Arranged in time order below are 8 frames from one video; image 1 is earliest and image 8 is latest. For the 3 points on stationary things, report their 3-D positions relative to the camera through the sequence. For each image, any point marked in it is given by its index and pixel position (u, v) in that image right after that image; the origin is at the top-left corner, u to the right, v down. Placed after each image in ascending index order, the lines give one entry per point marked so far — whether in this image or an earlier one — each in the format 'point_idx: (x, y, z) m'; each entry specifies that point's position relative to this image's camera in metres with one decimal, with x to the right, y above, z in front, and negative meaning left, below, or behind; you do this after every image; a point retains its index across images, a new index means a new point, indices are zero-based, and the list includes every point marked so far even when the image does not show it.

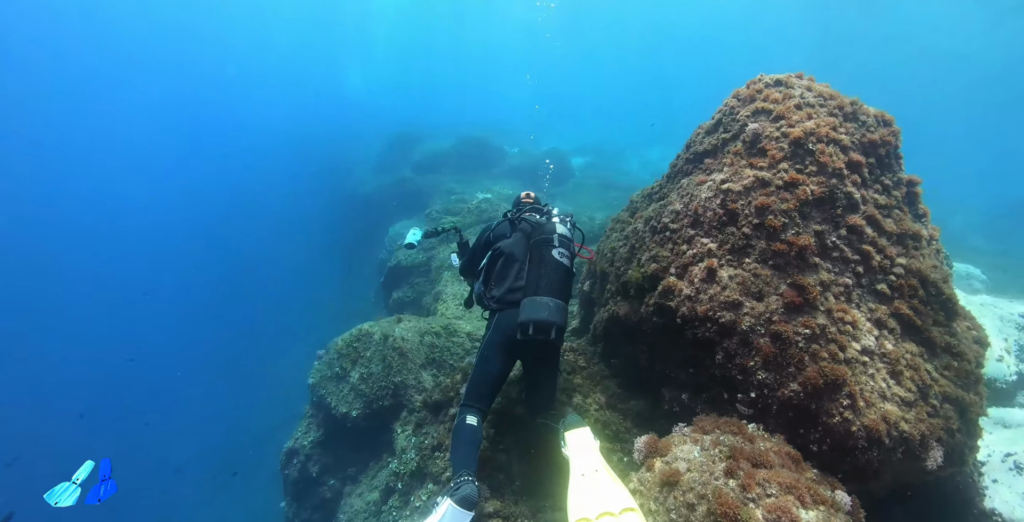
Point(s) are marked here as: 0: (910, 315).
0: (+2.8, -0.4, +3.2) m
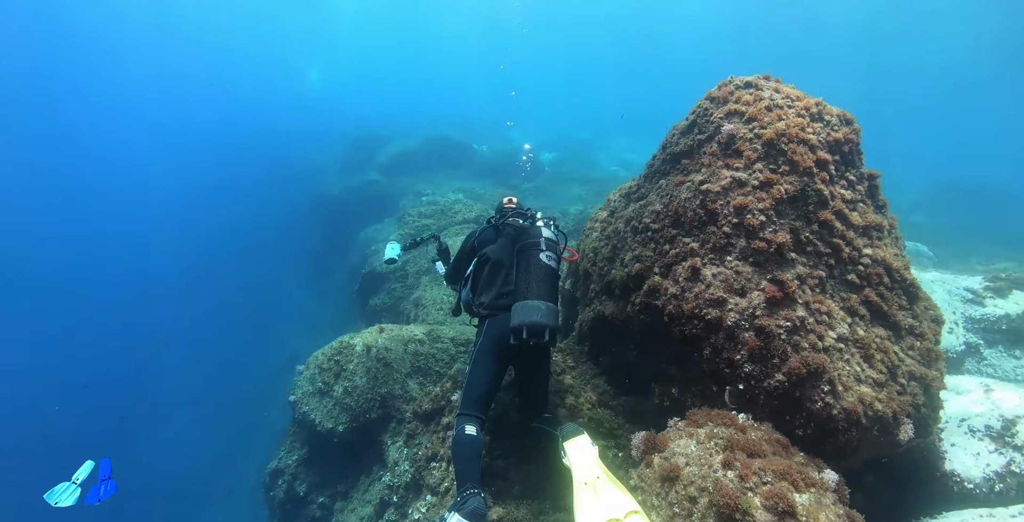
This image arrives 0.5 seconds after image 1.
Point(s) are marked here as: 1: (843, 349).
0: (+2.8, -0.3, +3.4) m
1: (+2.3, -0.6, +3.2) m
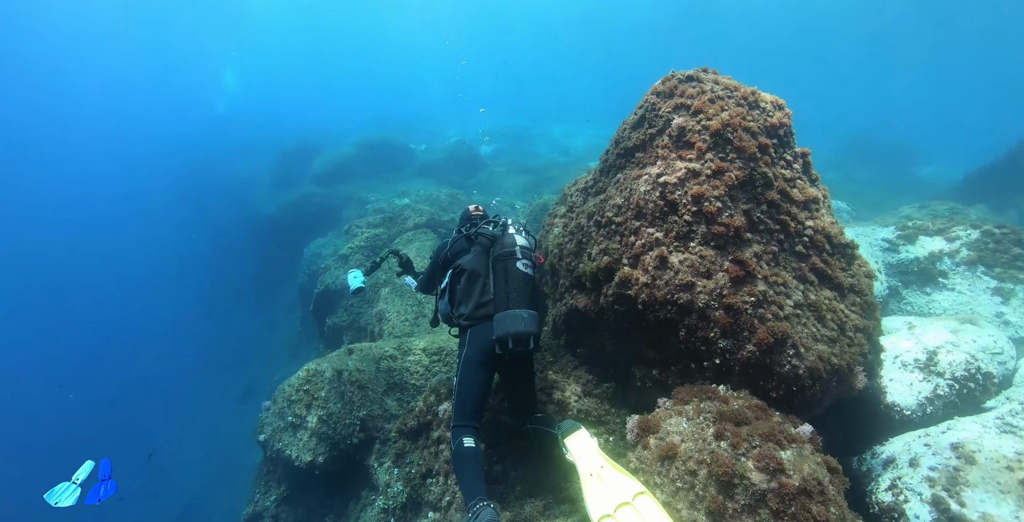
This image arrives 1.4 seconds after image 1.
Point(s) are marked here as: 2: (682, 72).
0: (+2.6, -0.1, +3.8) m
1: (+2.3, -0.4, +3.6) m
2: (+1.7, +1.8, +4.4) m
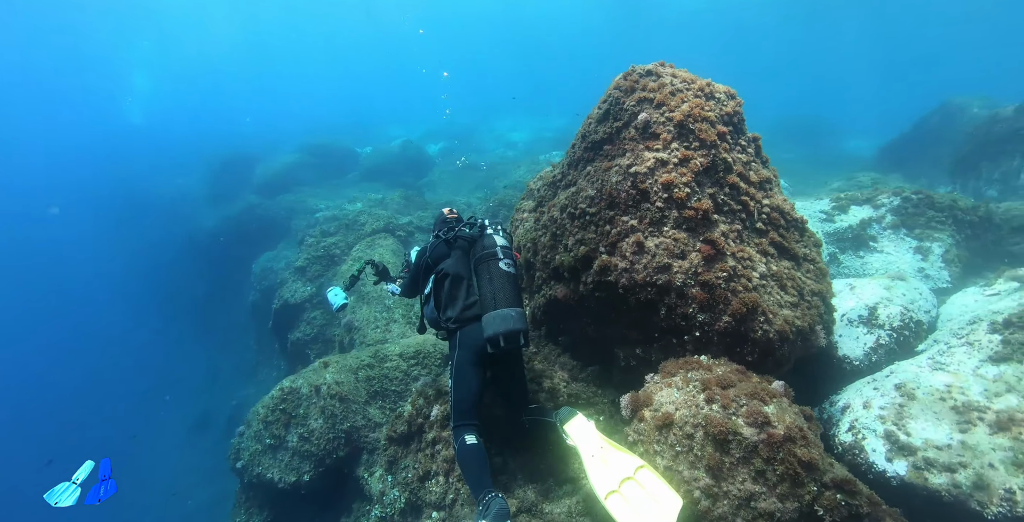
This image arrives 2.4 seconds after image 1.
0: (+2.5, +0.2, +4.2) m
1: (+2.2, -0.2, +3.9) m
2: (+1.3, +2.0, +4.7) m
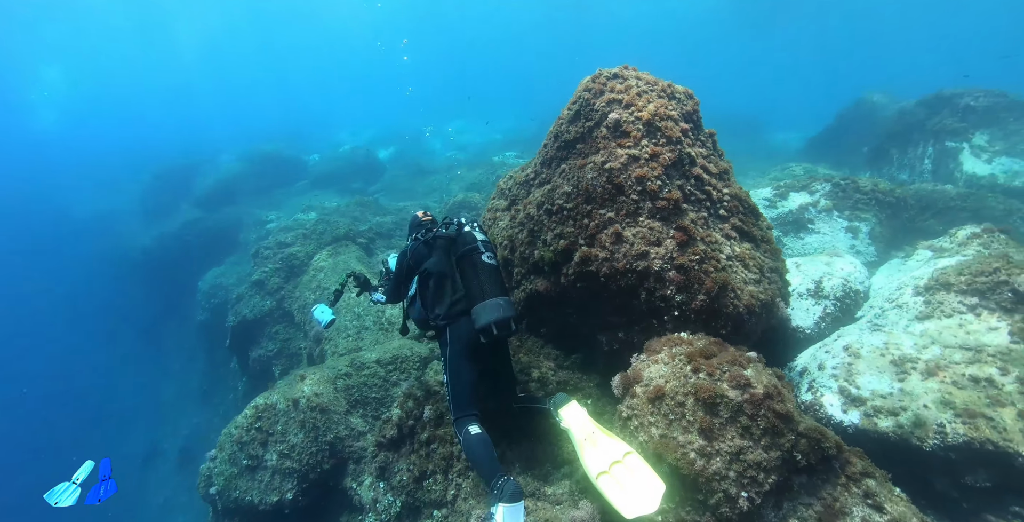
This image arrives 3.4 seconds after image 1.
0: (+2.3, +0.4, +4.7) m
1: (+2.1, 0.0, +4.3) m
2: (+1.0, +2.1, +5.0) m
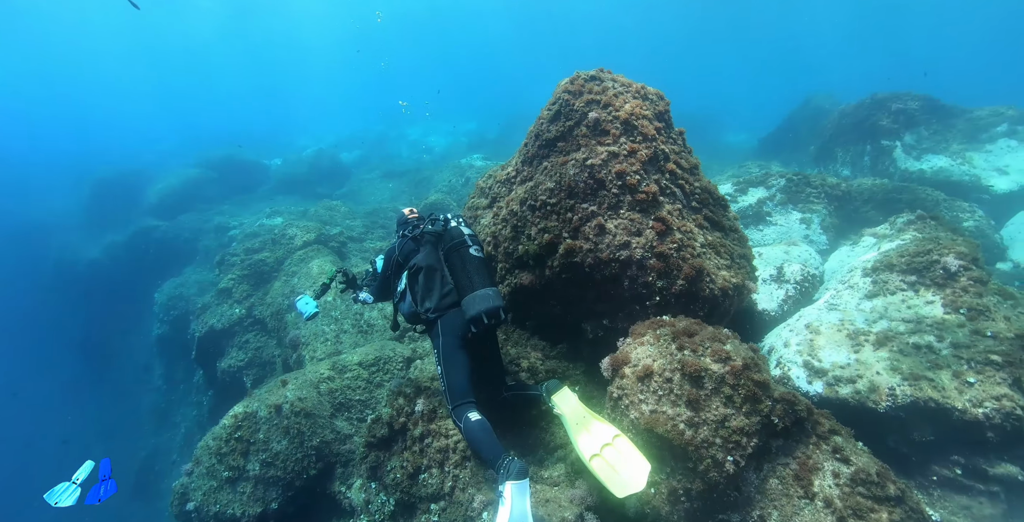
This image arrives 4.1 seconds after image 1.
0: (+2.2, +0.5, +5.0) m
1: (+2.0, +0.1, +4.7) m
2: (+0.8, +2.2, +5.3) m
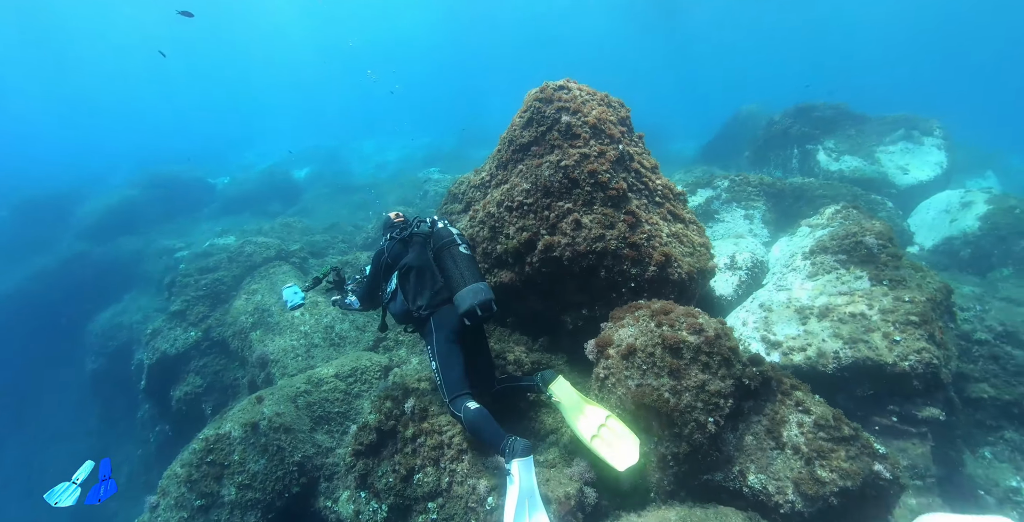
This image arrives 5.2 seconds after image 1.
0: (+2.0, +0.6, +5.6) m
1: (+1.8, +0.2, +5.2) m
2: (+0.5, +2.2, +5.7) m
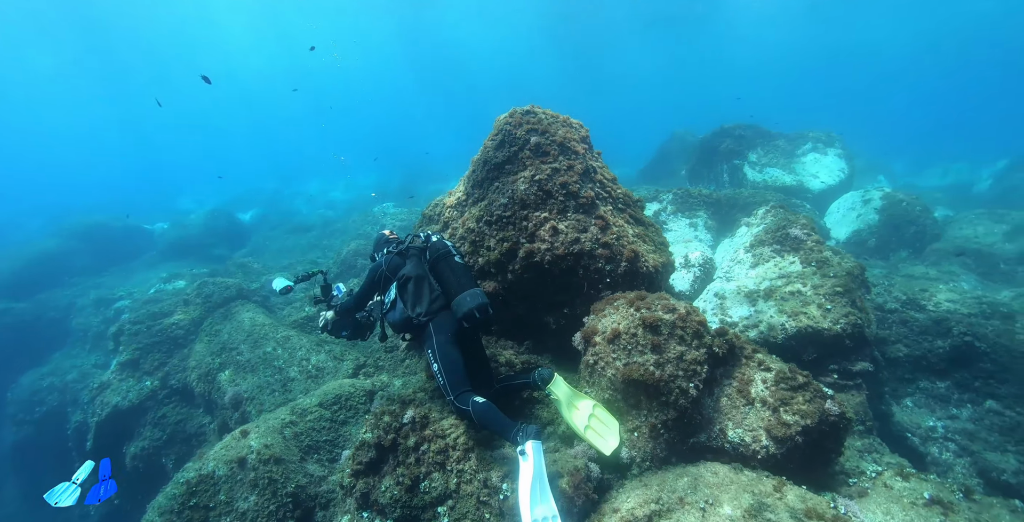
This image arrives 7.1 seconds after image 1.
0: (+1.7, +0.6, +6.3) m
1: (+1.6, +0.3, +5.9) m
2: (+0.1, +2.1, +6.4) m
